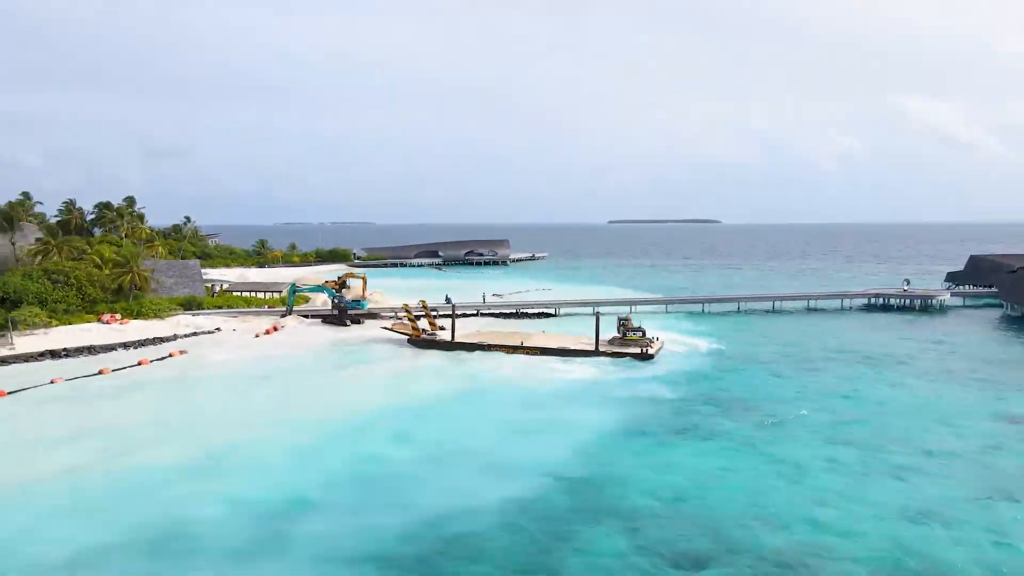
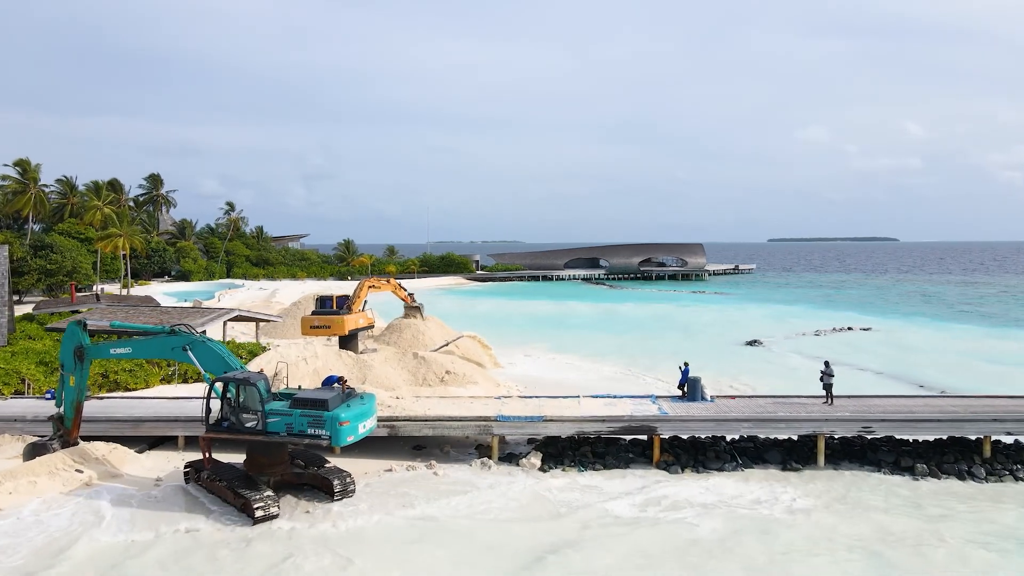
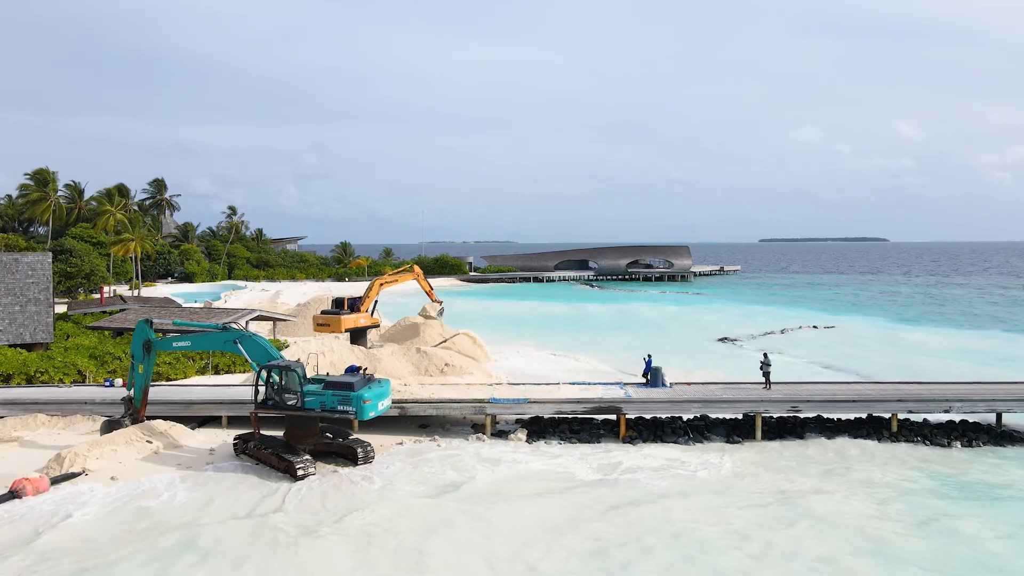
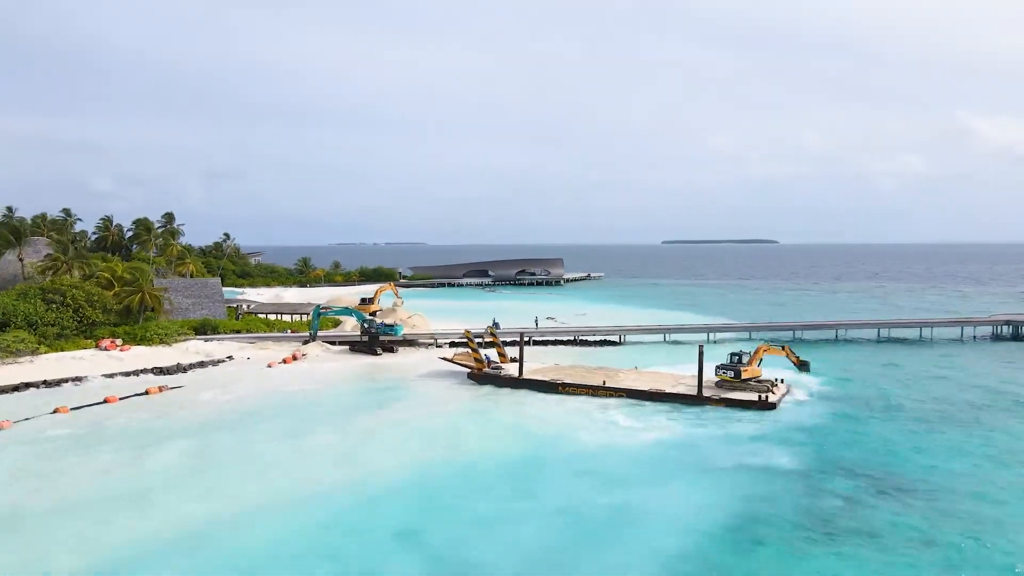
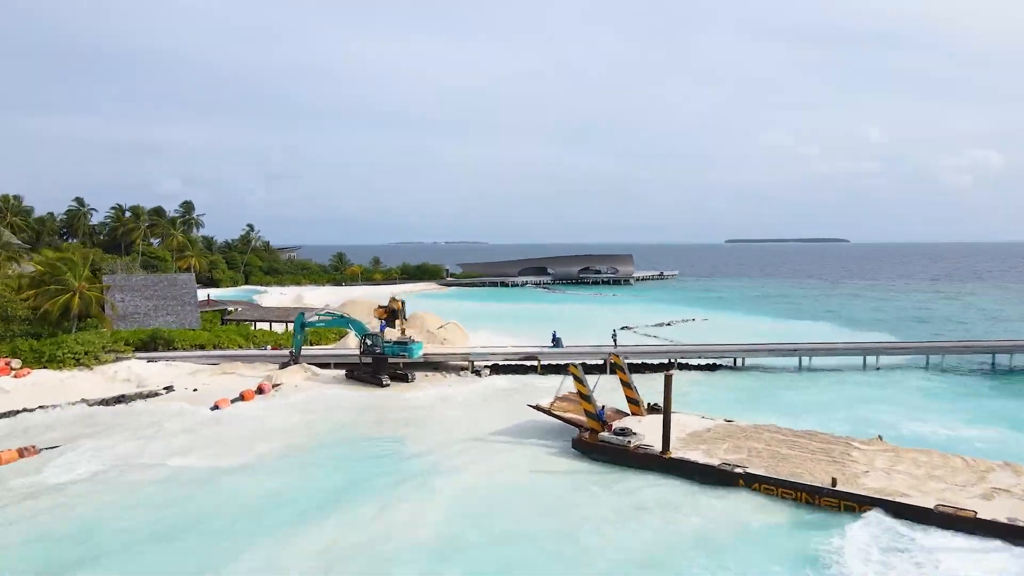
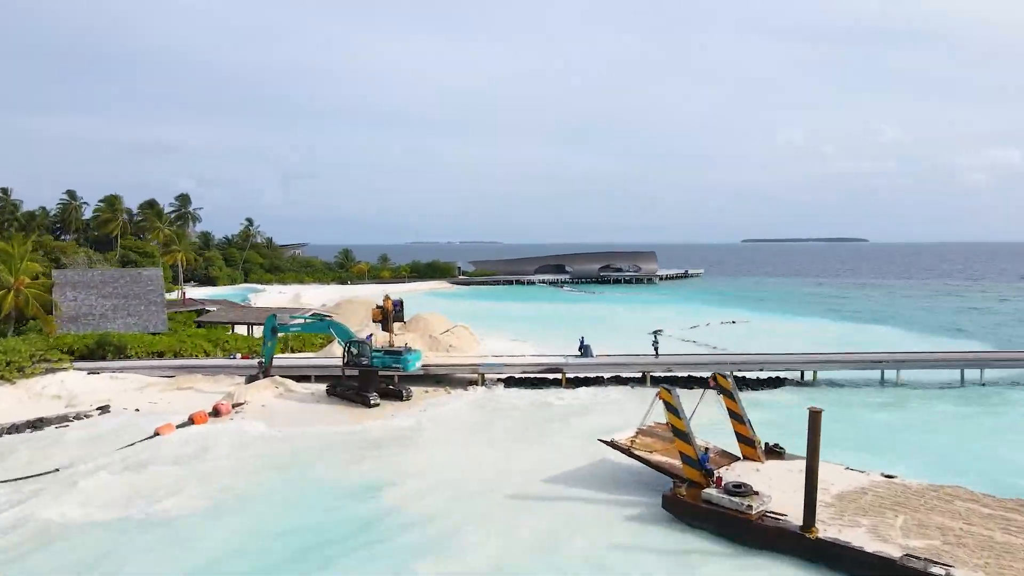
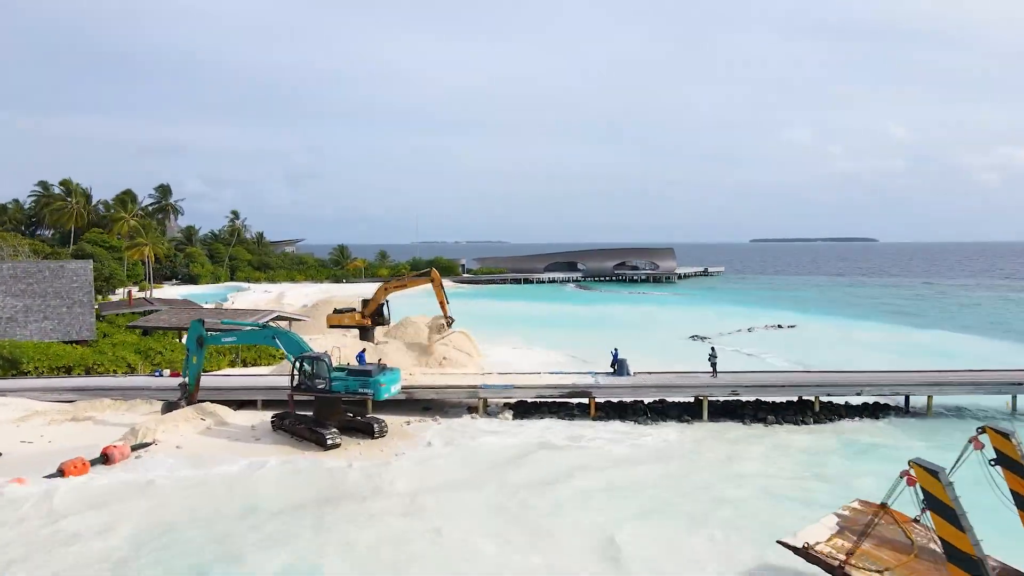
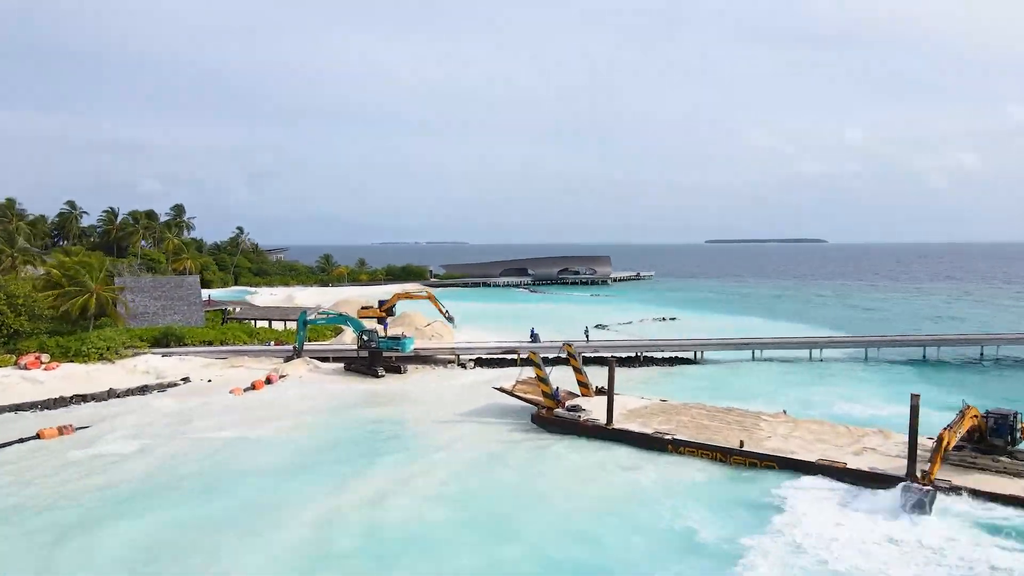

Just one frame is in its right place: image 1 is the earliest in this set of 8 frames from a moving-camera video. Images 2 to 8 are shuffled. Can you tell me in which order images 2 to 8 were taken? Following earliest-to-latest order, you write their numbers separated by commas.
4, 8, 5, 6, 7, 3, 2
